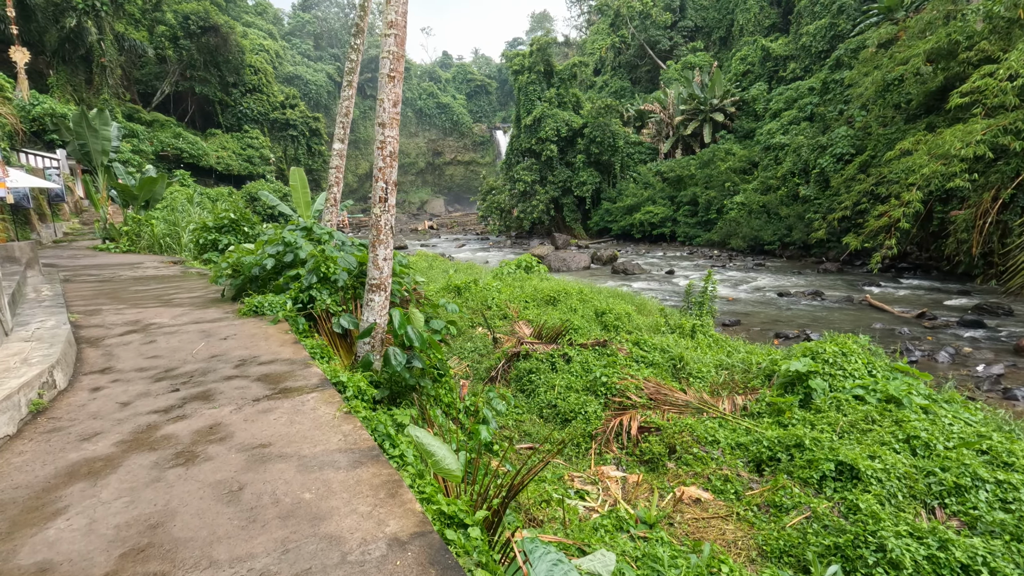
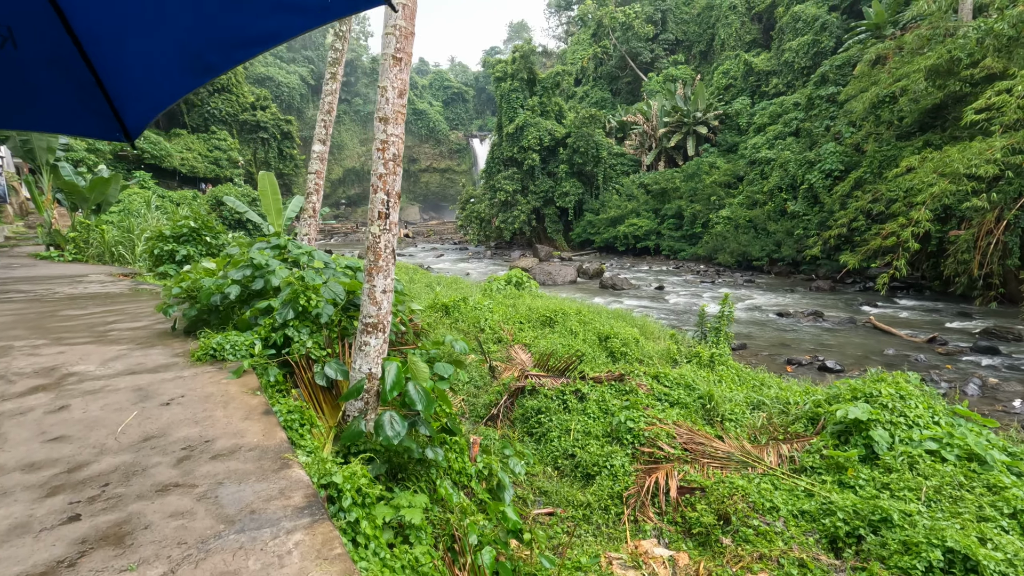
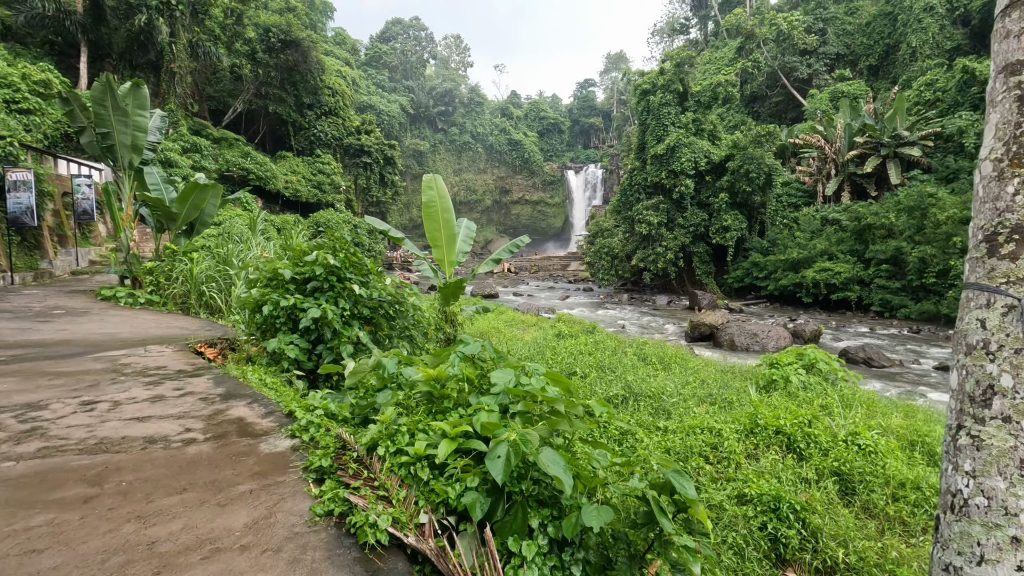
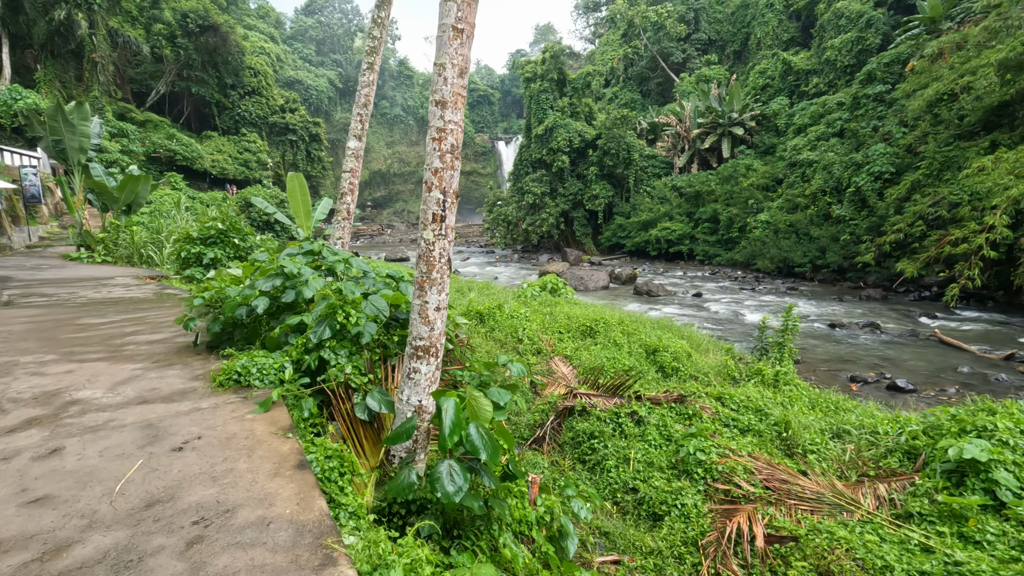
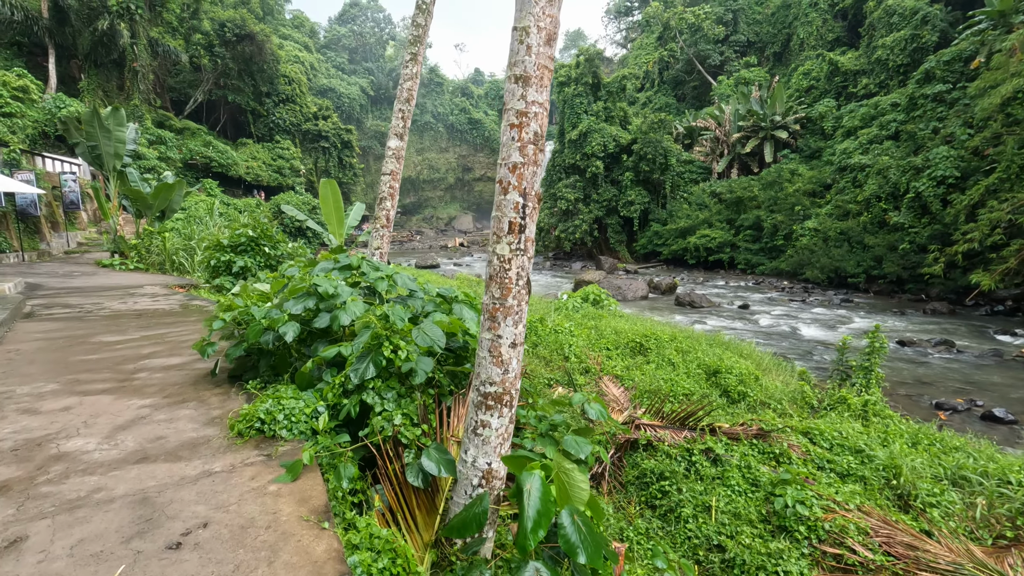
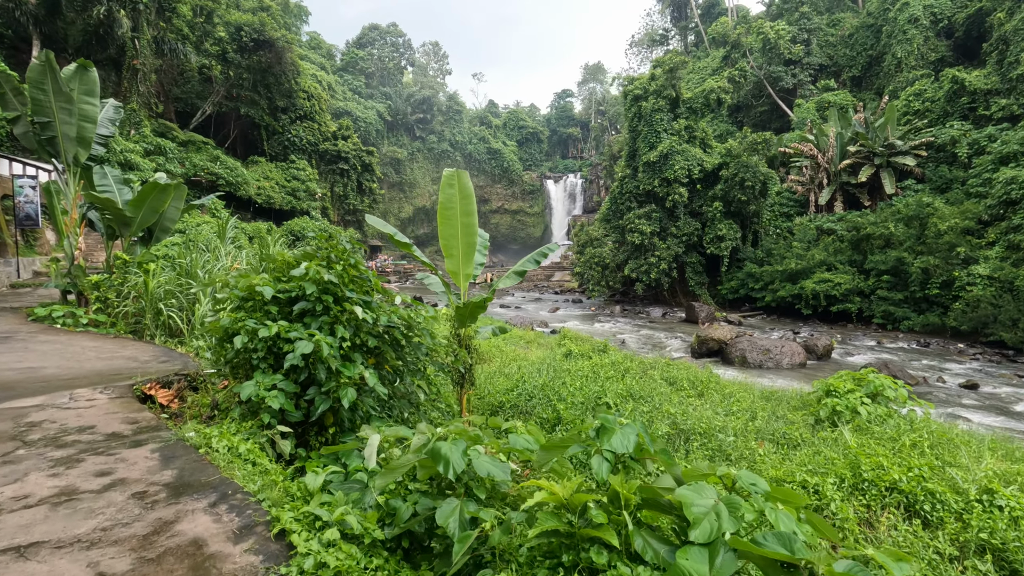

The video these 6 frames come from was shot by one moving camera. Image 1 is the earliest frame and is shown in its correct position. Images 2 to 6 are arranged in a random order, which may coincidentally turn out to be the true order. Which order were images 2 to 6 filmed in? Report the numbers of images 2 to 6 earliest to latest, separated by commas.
2, 4, 5, 3, 6
